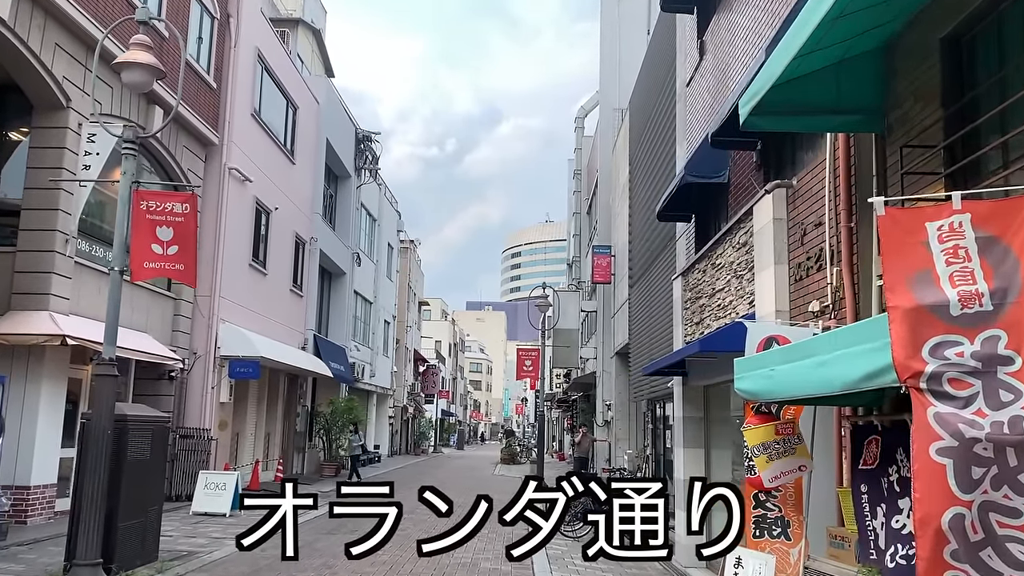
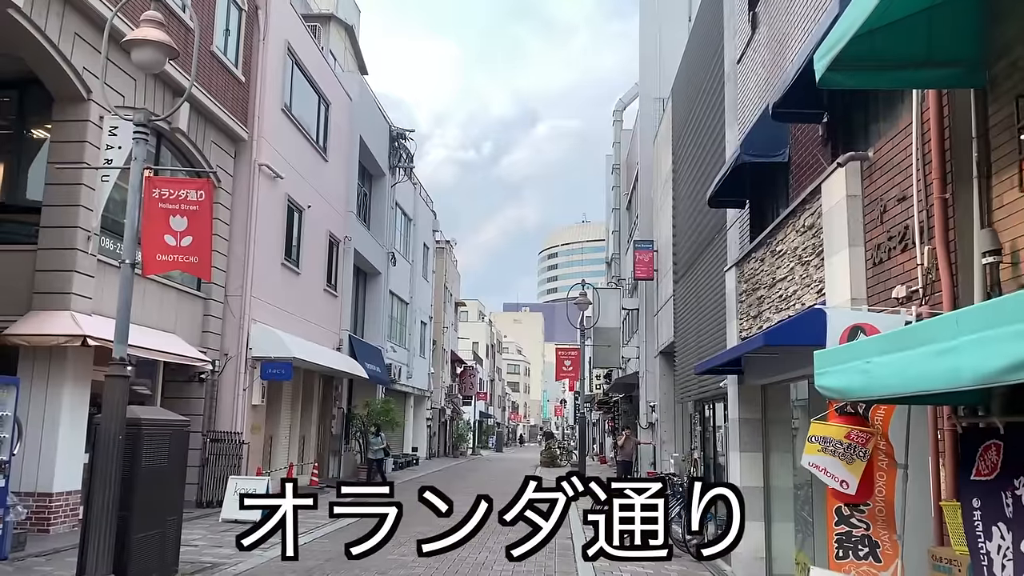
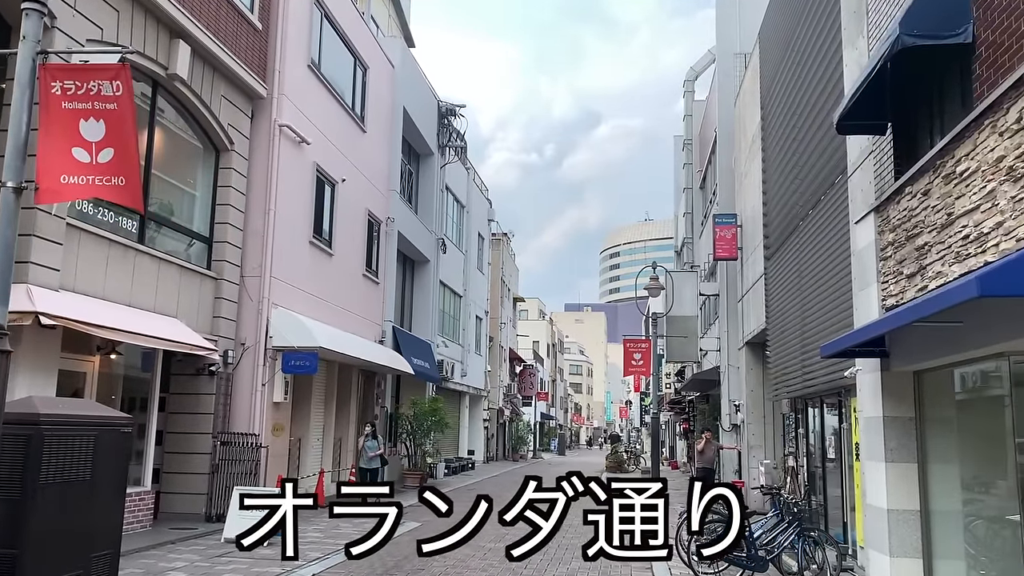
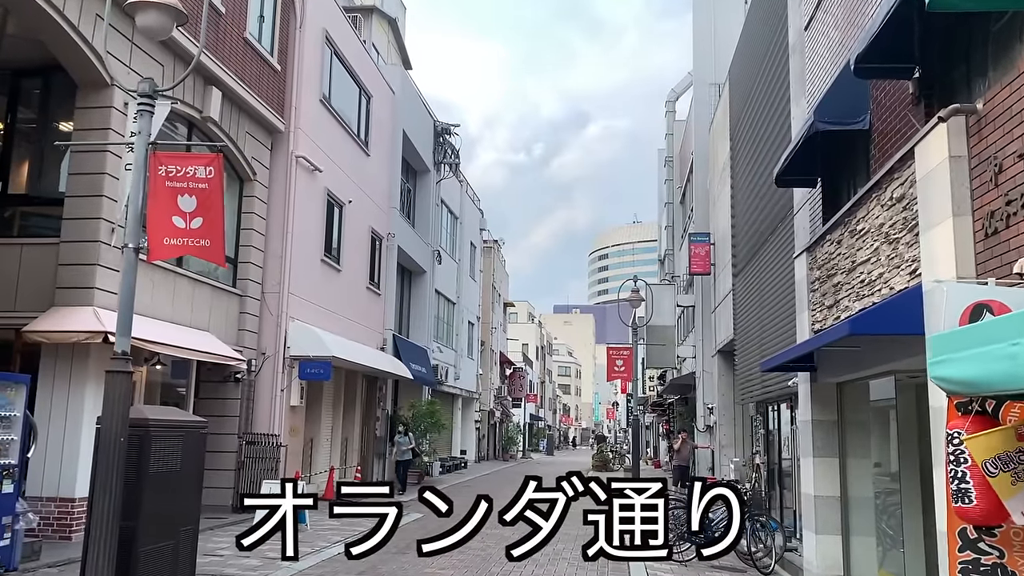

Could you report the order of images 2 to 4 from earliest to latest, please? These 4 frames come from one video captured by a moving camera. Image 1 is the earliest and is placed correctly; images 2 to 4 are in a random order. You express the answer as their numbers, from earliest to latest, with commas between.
2, 4, 3
